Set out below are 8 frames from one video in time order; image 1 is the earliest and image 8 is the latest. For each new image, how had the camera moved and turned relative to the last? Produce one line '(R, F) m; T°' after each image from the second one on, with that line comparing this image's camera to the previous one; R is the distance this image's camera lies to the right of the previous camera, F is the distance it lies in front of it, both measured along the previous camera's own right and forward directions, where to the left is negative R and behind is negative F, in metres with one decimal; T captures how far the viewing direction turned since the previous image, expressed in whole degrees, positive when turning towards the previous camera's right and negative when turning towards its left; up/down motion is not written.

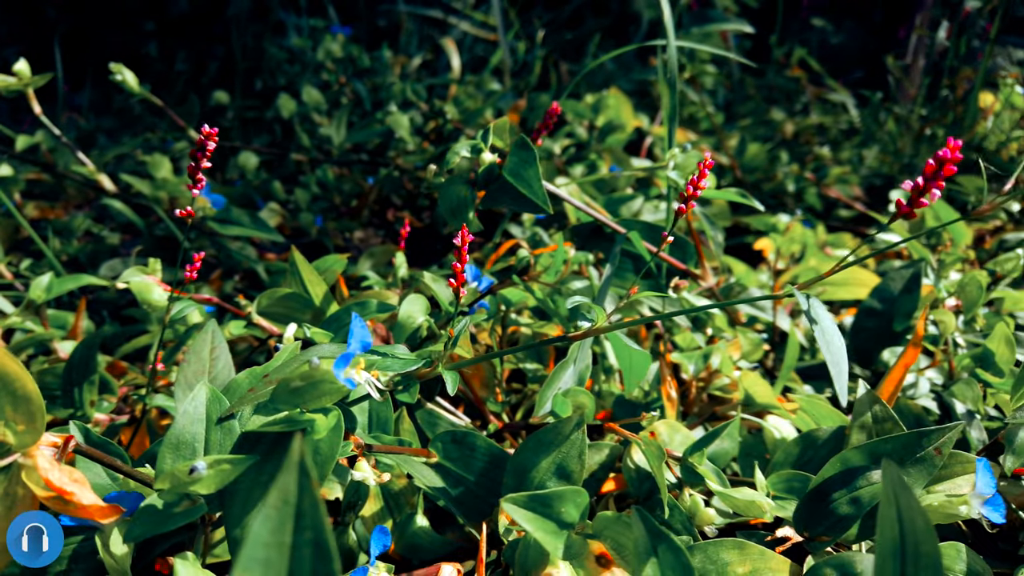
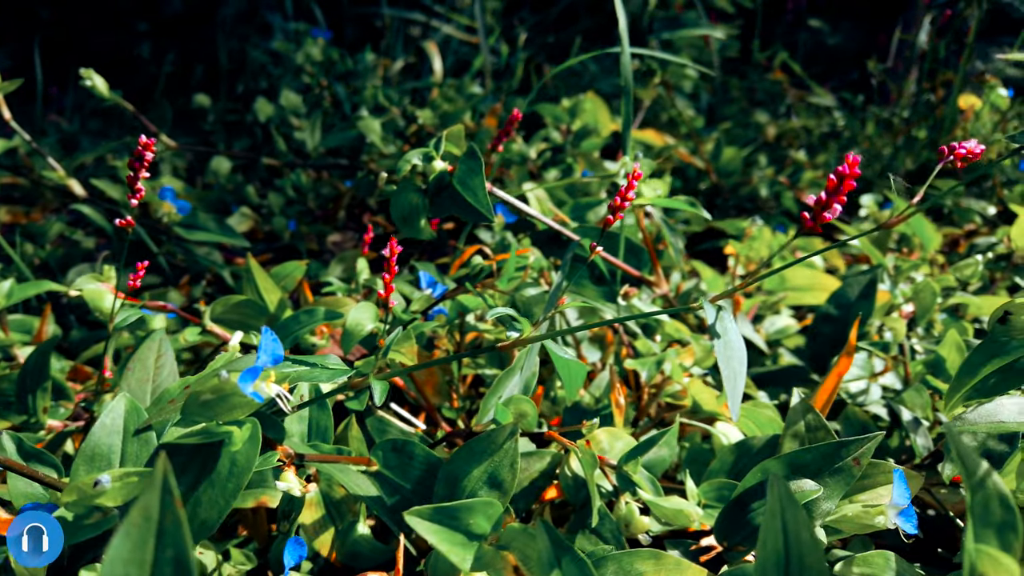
(+0.3, 0.0) m; 0°
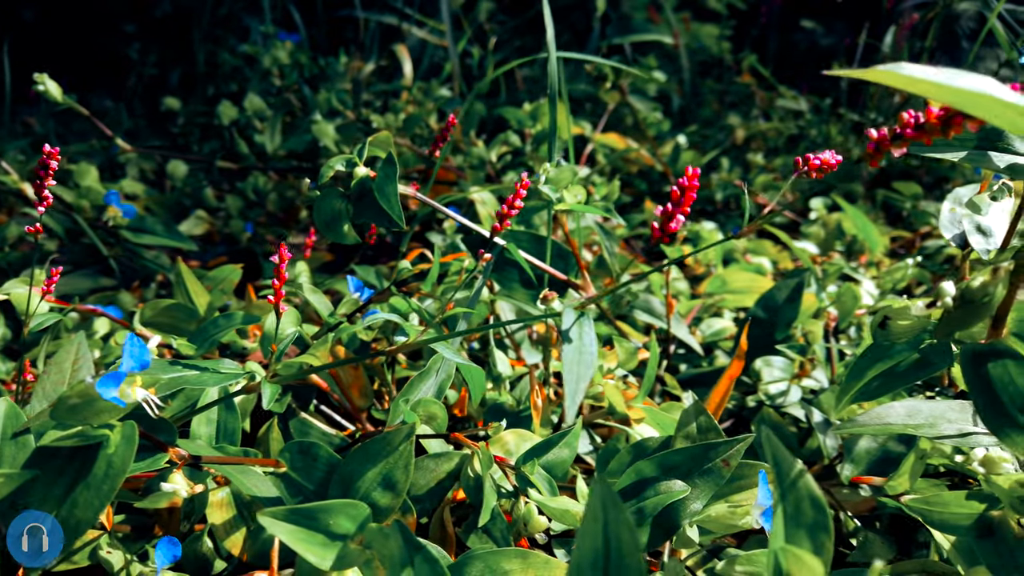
(+0.5, 0.0) m; 0°
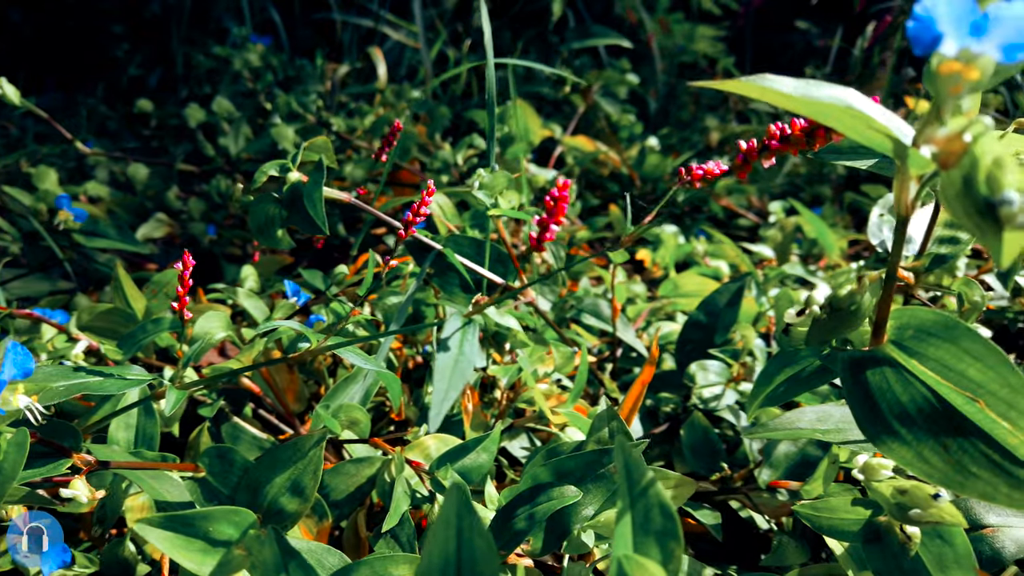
(+0.4, 0.0) m; 0°
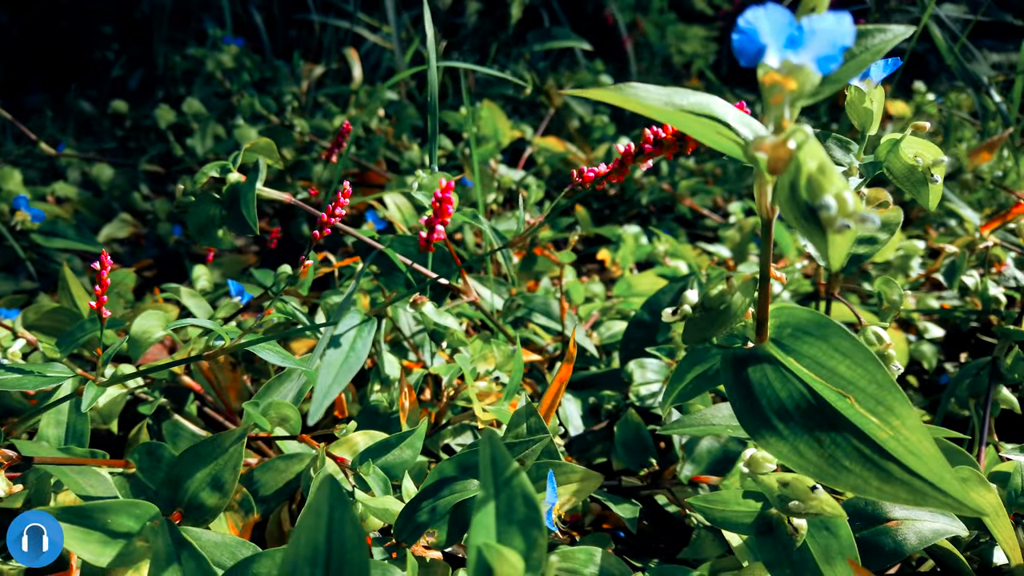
(+0.4, 0.0) m; 0°
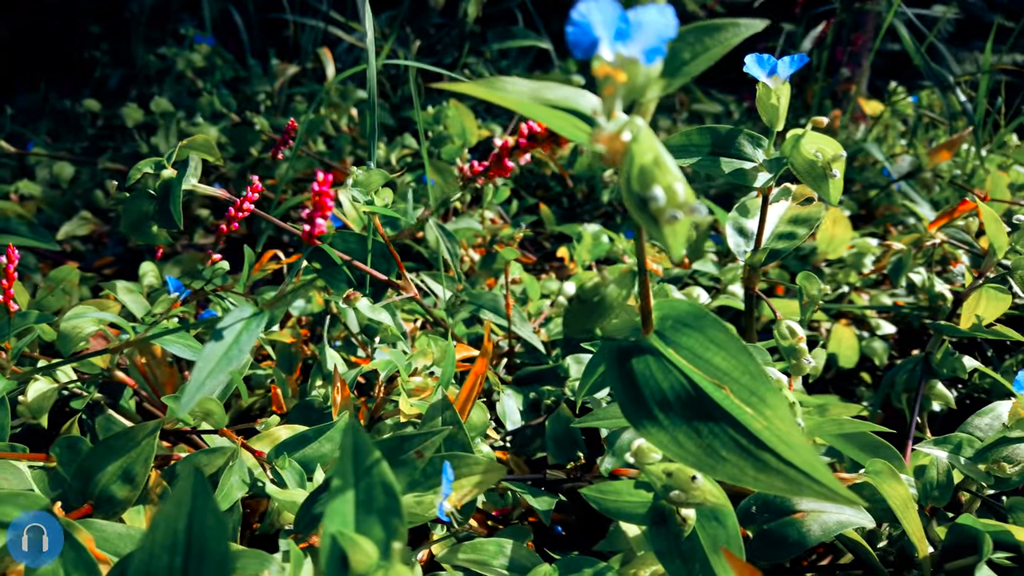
(+0.4, 0.0) m; 0°
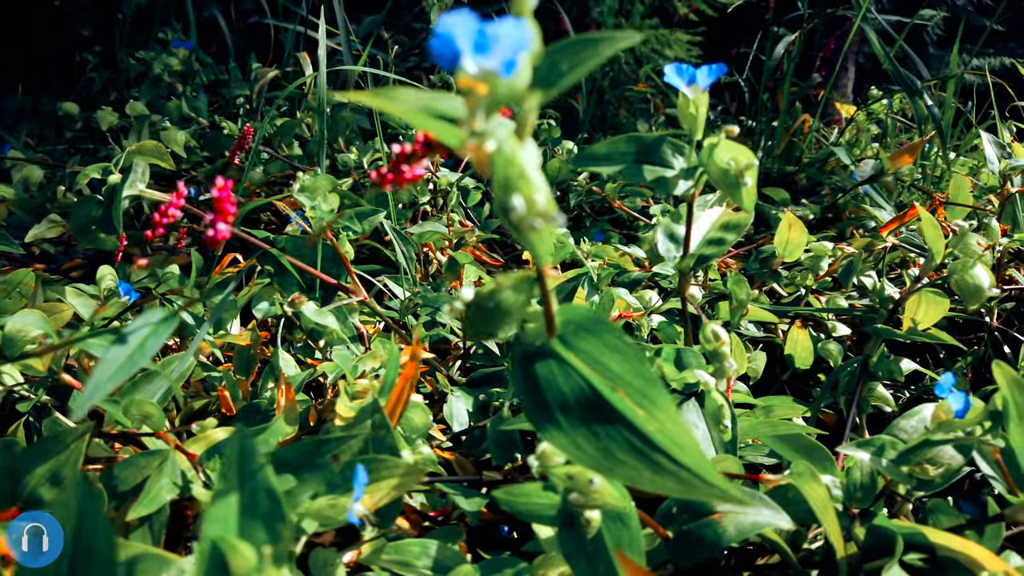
(+0.3, 0.0) m; 0°
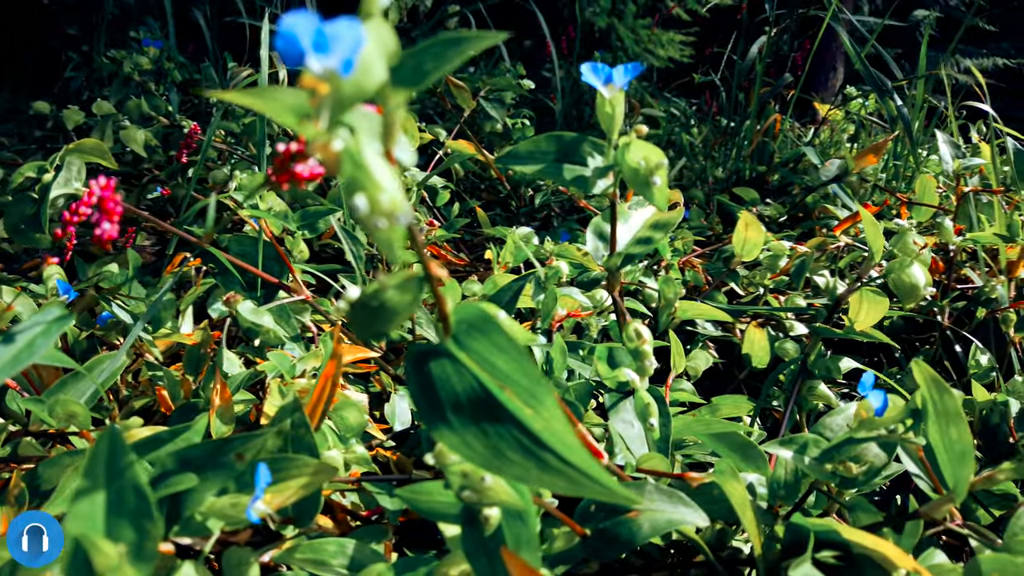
(+0.4, 0.0) m; 0°
